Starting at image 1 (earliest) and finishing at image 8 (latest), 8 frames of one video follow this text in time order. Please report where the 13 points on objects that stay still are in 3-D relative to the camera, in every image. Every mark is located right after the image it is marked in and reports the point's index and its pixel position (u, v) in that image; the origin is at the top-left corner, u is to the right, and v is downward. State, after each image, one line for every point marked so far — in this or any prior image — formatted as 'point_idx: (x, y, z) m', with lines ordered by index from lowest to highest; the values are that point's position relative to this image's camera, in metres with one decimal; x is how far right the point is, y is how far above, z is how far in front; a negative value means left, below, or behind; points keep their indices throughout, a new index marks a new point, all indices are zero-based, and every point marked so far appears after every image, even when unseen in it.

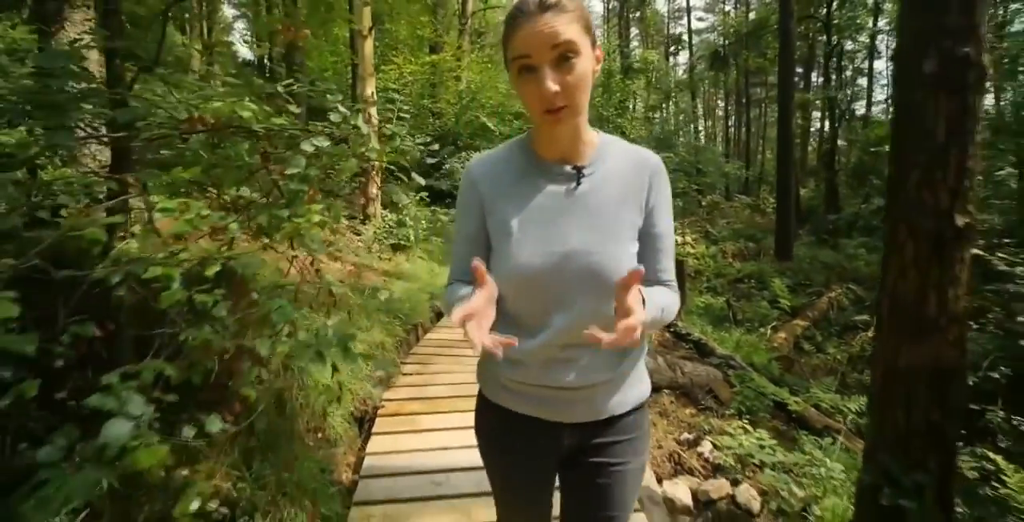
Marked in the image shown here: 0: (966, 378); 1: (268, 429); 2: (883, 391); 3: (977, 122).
0: (+2.4, -0.6, +2.7) m
1: (-1.3, -0.9, +2.7) m
2: (+2.1, -0.7, +2.8) m
3: (+2.3, +0.7, +2.5) m
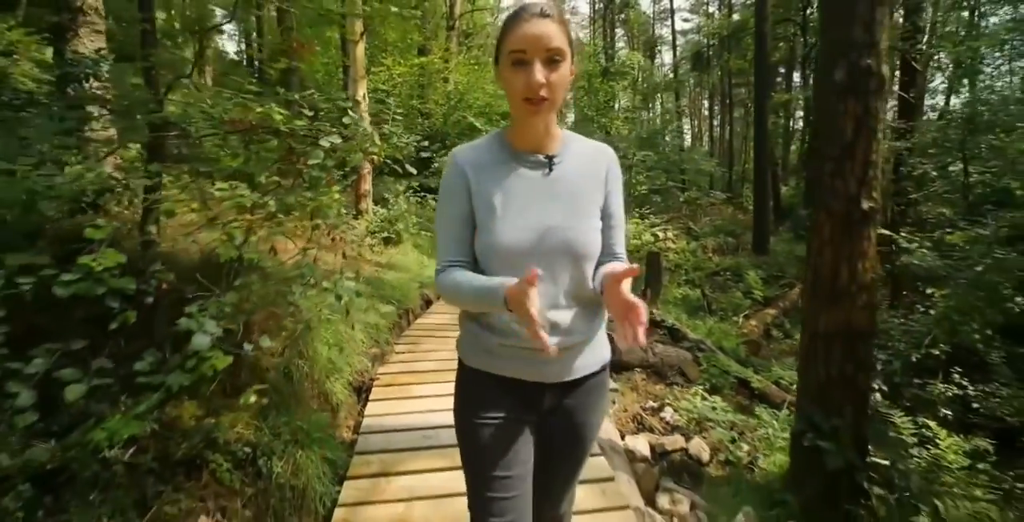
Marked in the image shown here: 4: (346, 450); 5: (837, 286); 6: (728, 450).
0: (+2.2, -0.5, +3.2) m
1: (-1.4, -0.8, +3.1) m
2: (+1.9, -0.6, +3.3) m
3: (+2.2, +0.8, +3.0) m
4: (-1.1, -1.2, +3.3) m
5: (+2.0, -0.2, +3.1) m
6: (+1.7, -1.5, +4.0) m
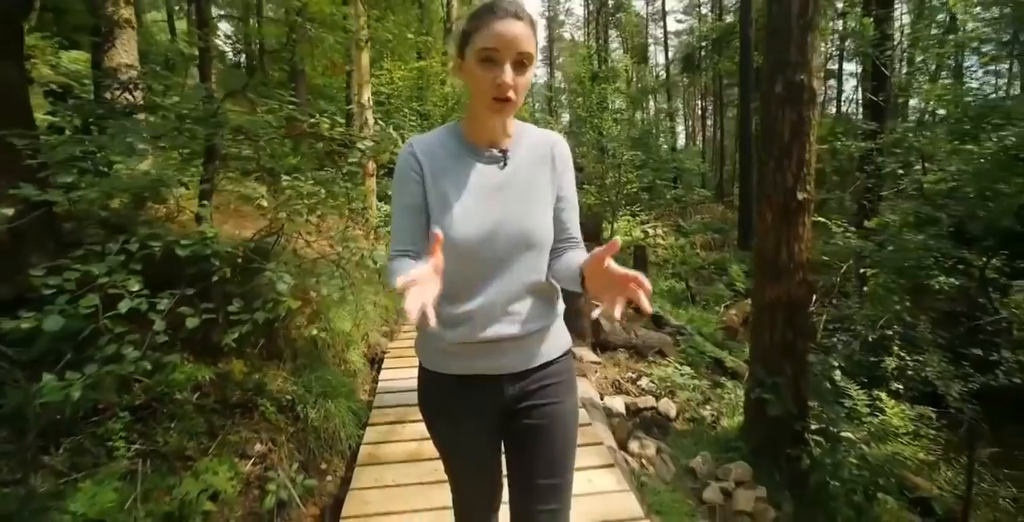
0: (+2.2, -0.3, +3.8) m
1: (-1.4, -0.7, +3.7) m
2: (+1.9, -0.4, +3.9) m
3: (+2.1, +1.0, +3.6) m
4: (-1.1, -1.1, +3.9) m
5: (+1.9, 0.0, +3.7) m
6: (+1.6, -1.3, +4.6) m
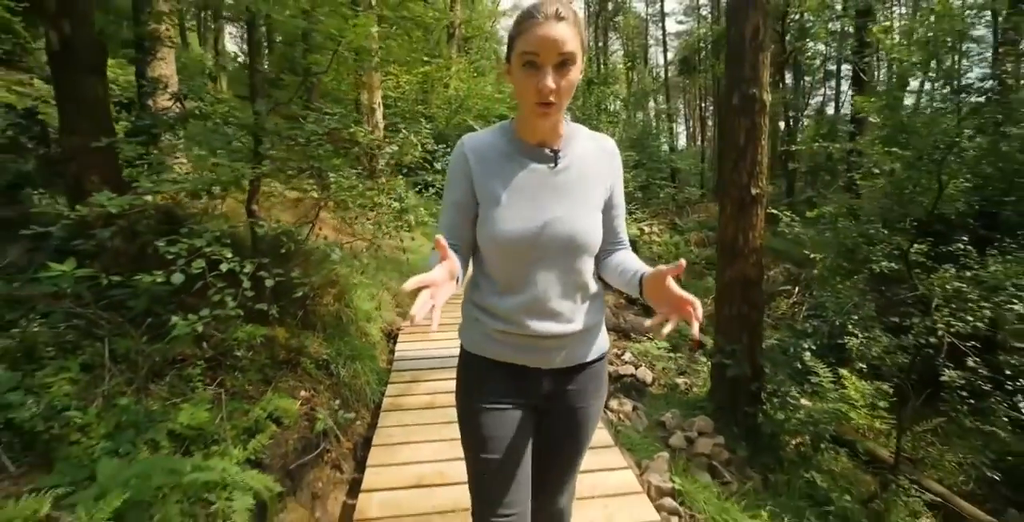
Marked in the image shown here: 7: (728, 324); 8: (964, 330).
0: (+2.2, -0.2, +4.4) m
1: (-1.5, -0.5, +4.3) m
2: (+1.9, -0.3, +4.6) m
3: (+2.1, +1.1, +4.3) m
4: (-1.1, -1.0, +4.6) m
5: (+1.9, +0.1, +4.4) m
6: (+1.6, -1.2, +5.3) m
7: (+1.9, -0.6, +4.5) m
8: (+4.0, -0.5, +4.7) m
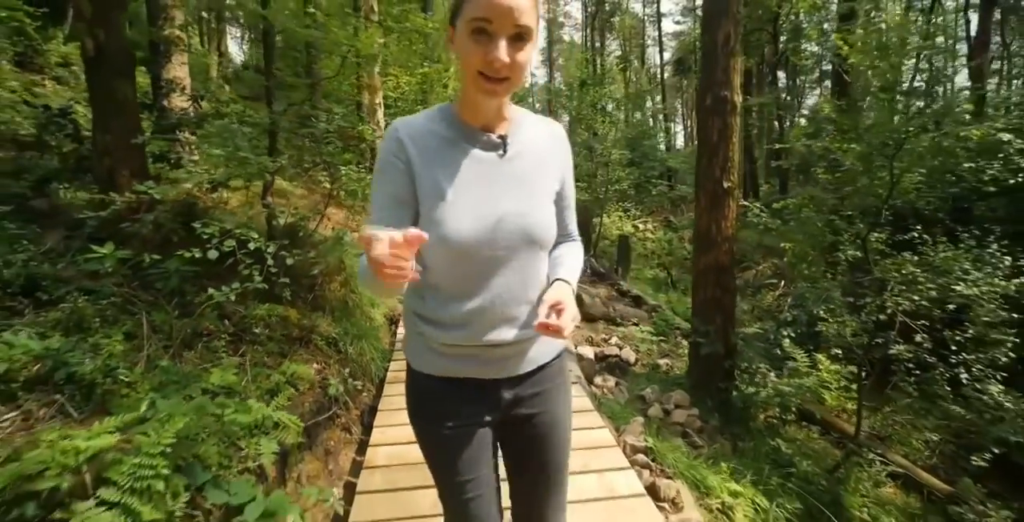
0: (+2.1, -0.1, +4.8) m
1: (-1.5, -0.4, +4.7) m
2: (+1.8, -0.2, +5.0) m
3: (+2.0, +1.2, +4.7) m
4: (-1.2, -0.9, +4.9) m
5: (+1.9, +0.2, +4.8) m
6: (+1.6, -1.1, +5.6) m
7: (+1.8, -0.4, +4.9) m
8: (+3.9, -0.4, +5.1) m
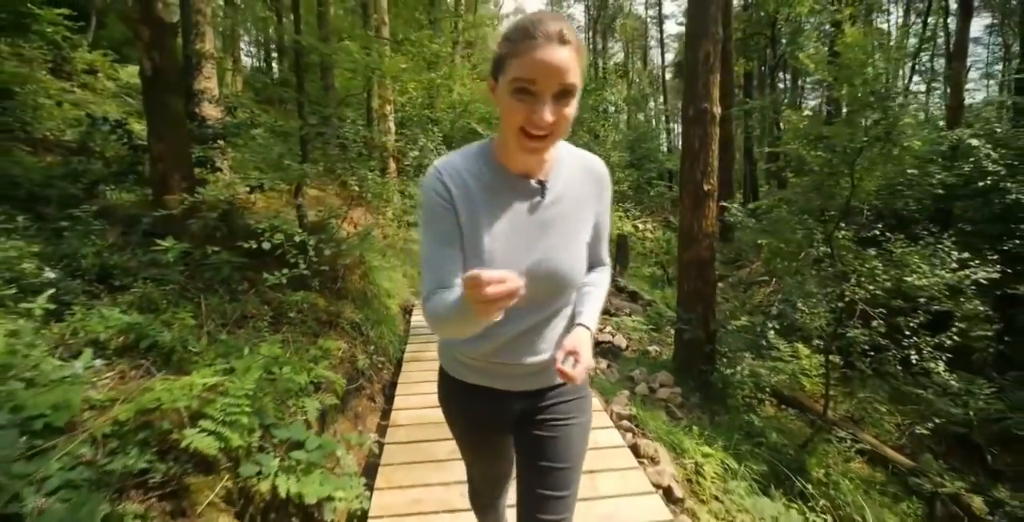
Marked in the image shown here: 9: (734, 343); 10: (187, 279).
0: (+2.1, 0.0, +5.4) m
1: (-1.5, -0.4, +5.3) m
2: (+1.8, -0.1, +5.5) m
3: (+2.1, +1.3, +5.2) m
4: (-1.2, -0.8, +5.5) m
5: (+1.9, +0.3, +5.3) m
6: (+1.6, -1.0, +6.2) m
7: (+1.9, -0.4, +5.5) m
8: (+3.9, -0.4, +5.6) m
9: (+2.4, -0.9, +5.6) m
10: (-2.6, -0.1, +4.1) m
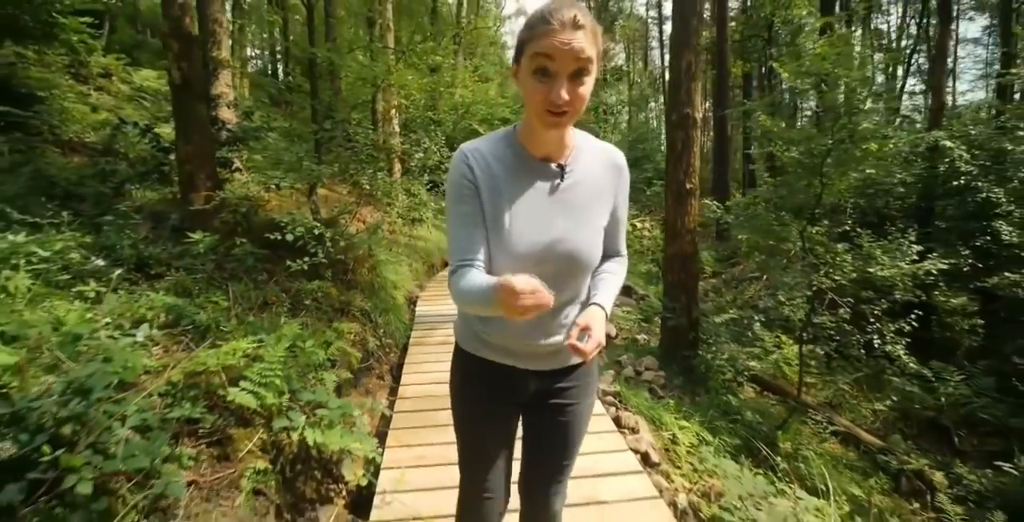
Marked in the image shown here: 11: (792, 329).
0: (+2.1, 0.0, +5.8) m
1: (-1.5, -0.3, +5.7) m
2: (+1.8, -0.1, +5.9) m
3: (+2.0, +1.3, +5.6) m
4: (-1.2, -0.7, +6.0) m
5: (+1.8, +0.3, +5.8) m
6: (+1.6, -1.0, +6.6) m
7: (+1.8, -0.3, +5.9) m
8: (+3.9, -0.3, +6.0) m
9: (+2.4, -0.8, +6.1) m
10: (-2.6, -0.1, +4.5) m
11: (+3.5, -0.8, +6.3) m
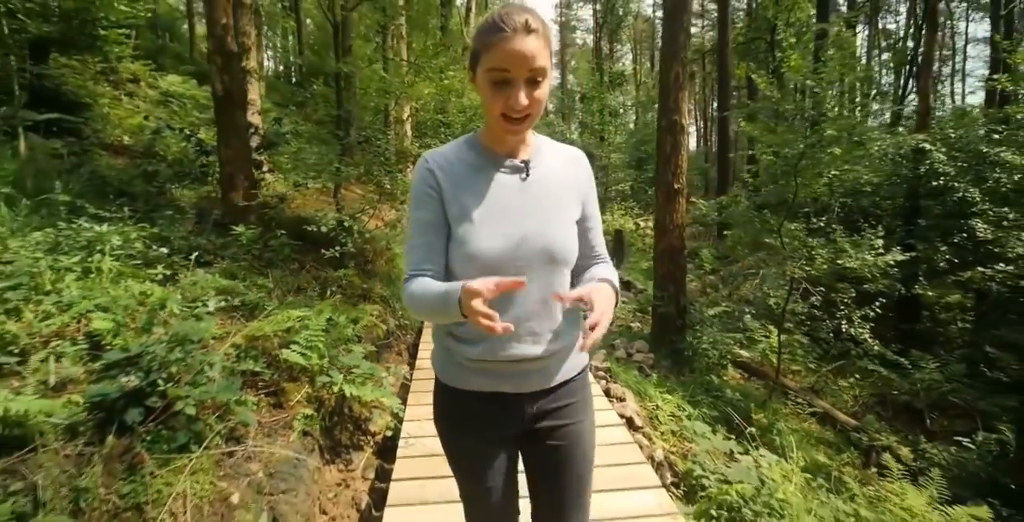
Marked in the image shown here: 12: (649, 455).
0: (+2.2, +0.1, +6.4) m
1: (-1.5, -0.2, +6.4) m
2: (+1.8, 0.0, +6.5) m
3: (+2.1, +1.4, +6.2) m
4: (-1.2, -0.6, +6.6) m
5: (+1.9, +0.4, +6.3) m
6: (+1.6, -0.9, +7.2) m
7: (+1.9, -0.2, +6.5) m
8: (+3.9, -0.2, +6.6) m
9: (+2.5, -0.8, +6.6) m
10: (-2.6, 0.0, +5.2) m
11: (+3.5, -0.8, +6.8) m
12: (+1.1, -1.5, +4.0) m
